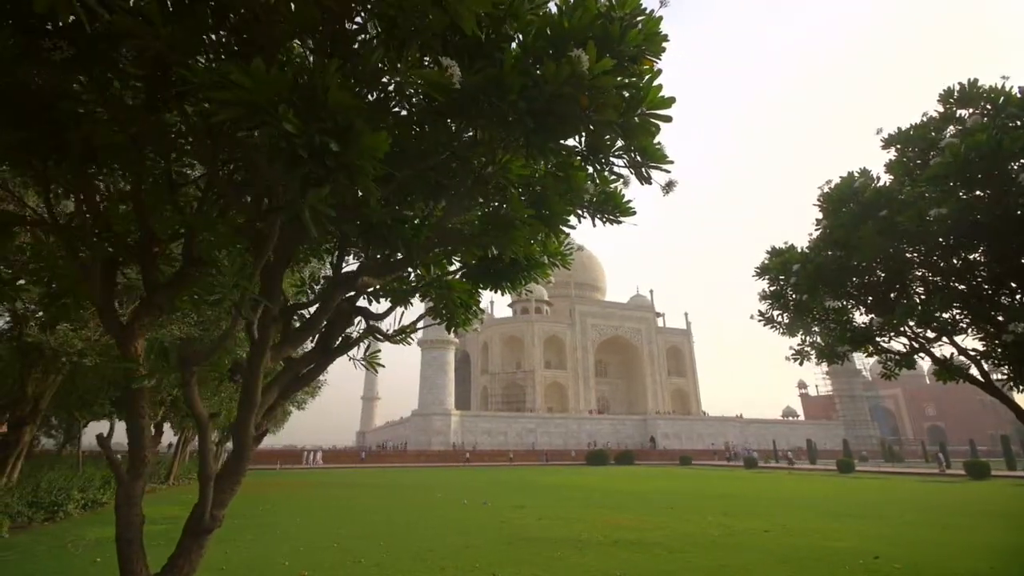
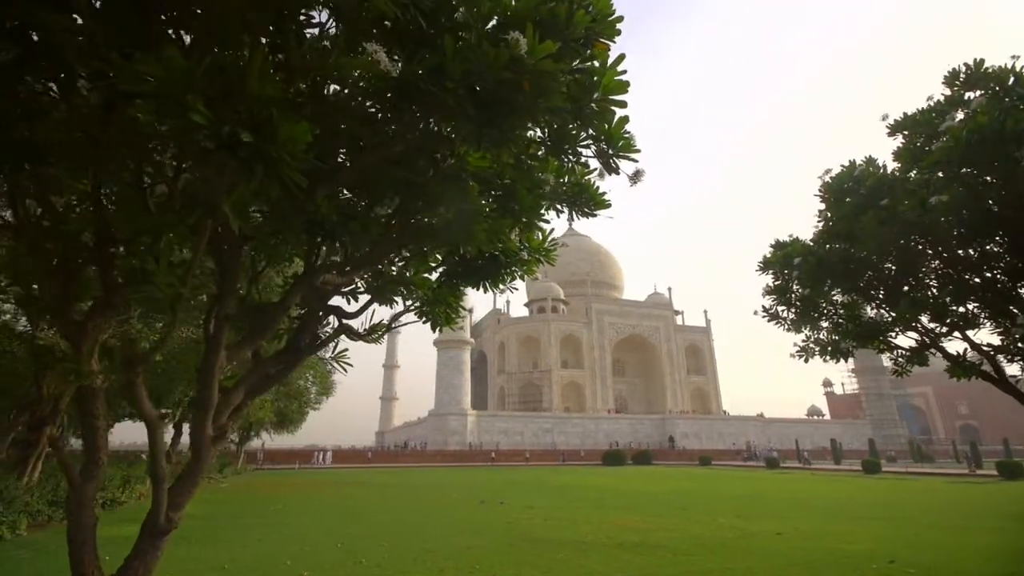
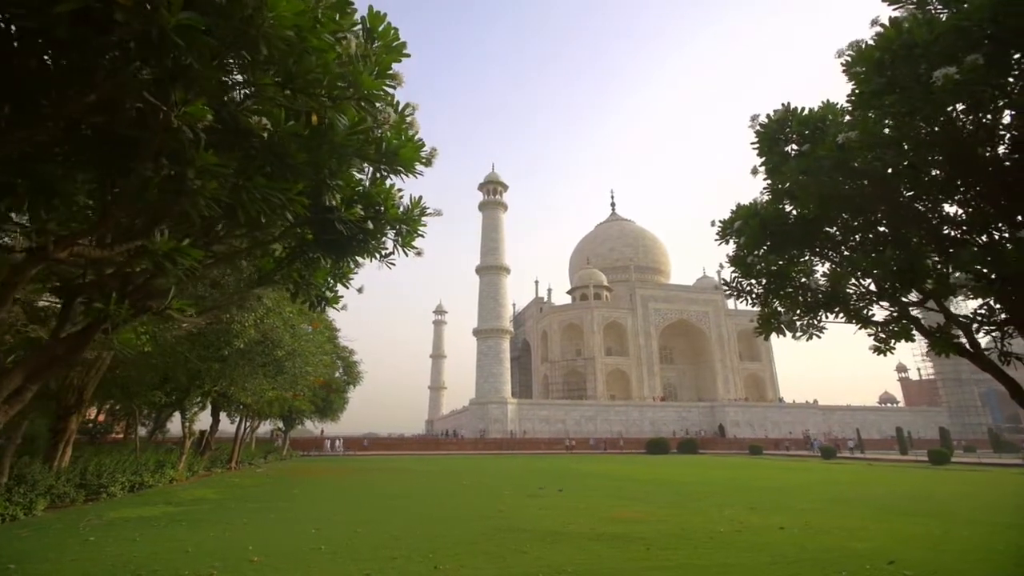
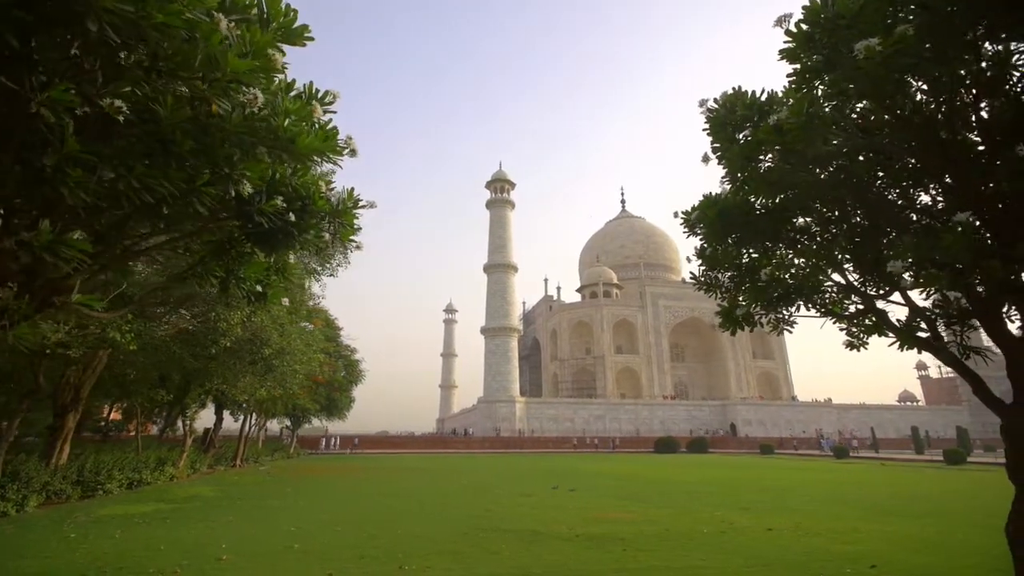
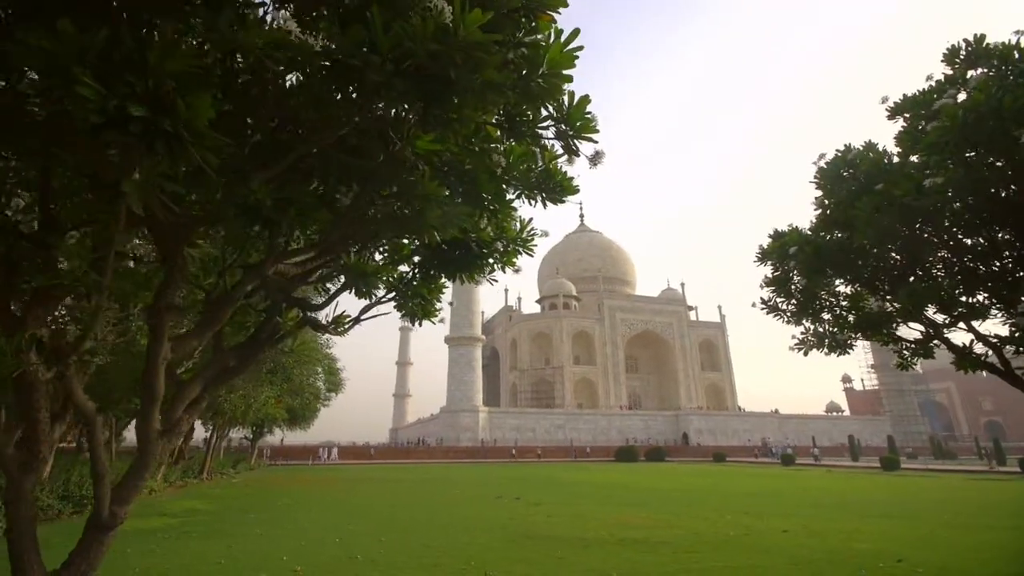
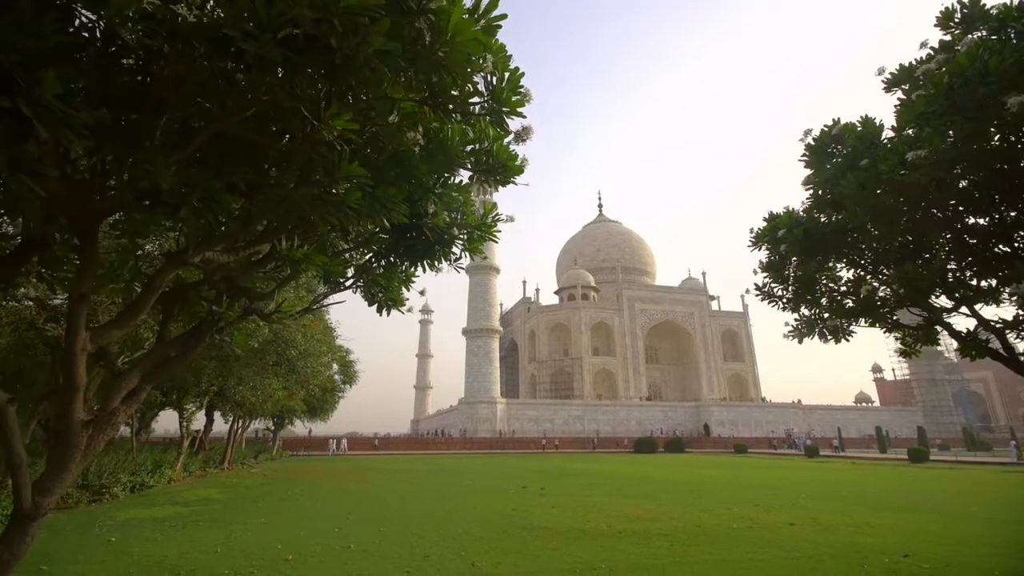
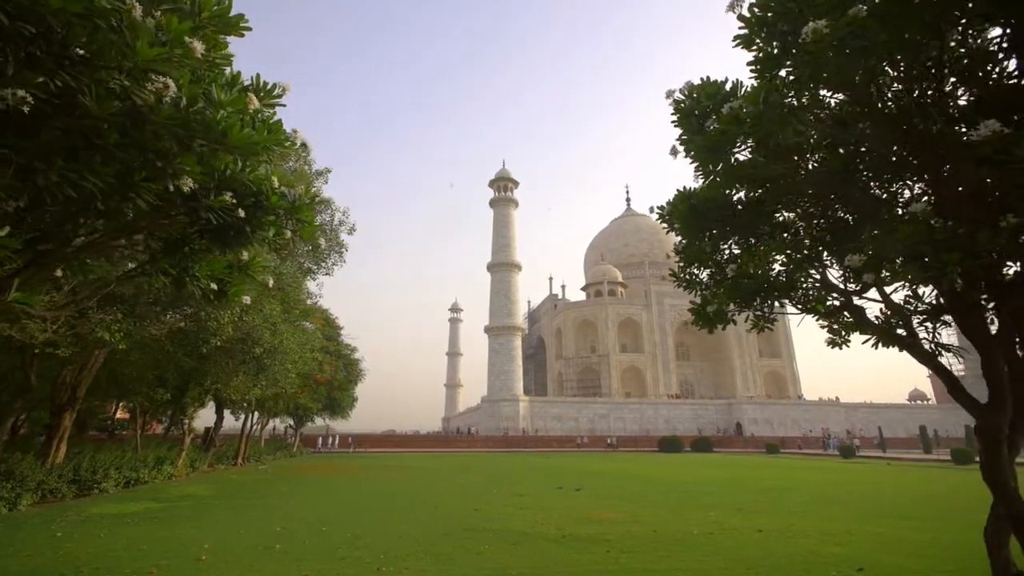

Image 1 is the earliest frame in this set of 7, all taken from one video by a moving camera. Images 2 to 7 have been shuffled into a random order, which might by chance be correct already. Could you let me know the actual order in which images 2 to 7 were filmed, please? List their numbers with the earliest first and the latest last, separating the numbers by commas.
2, 5, 6, 3, 4, 7
